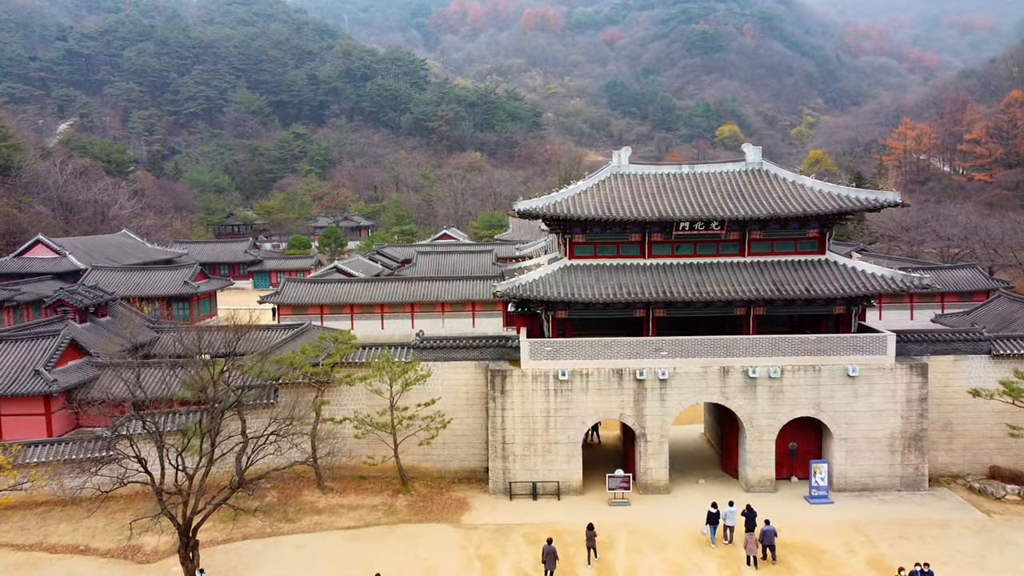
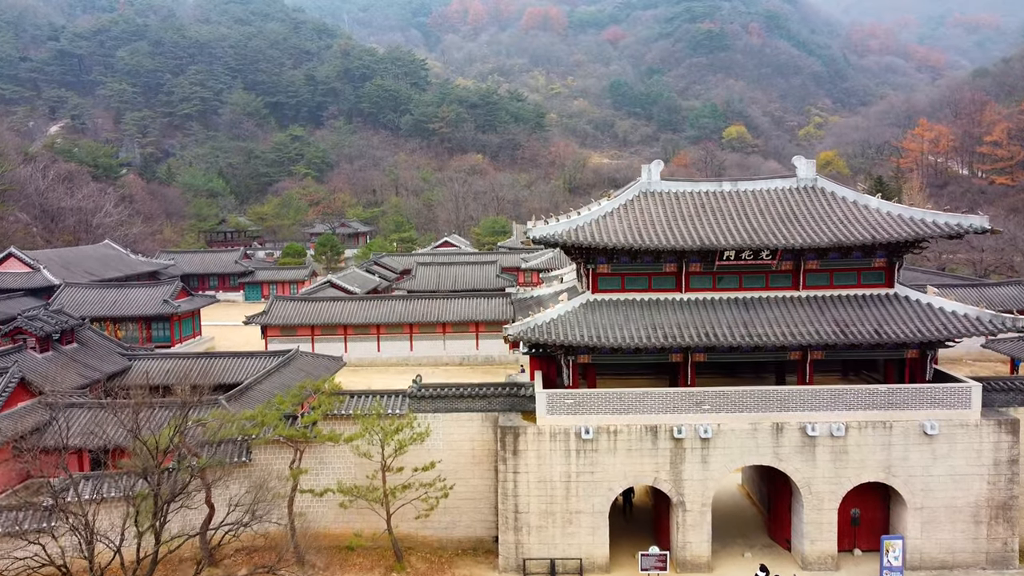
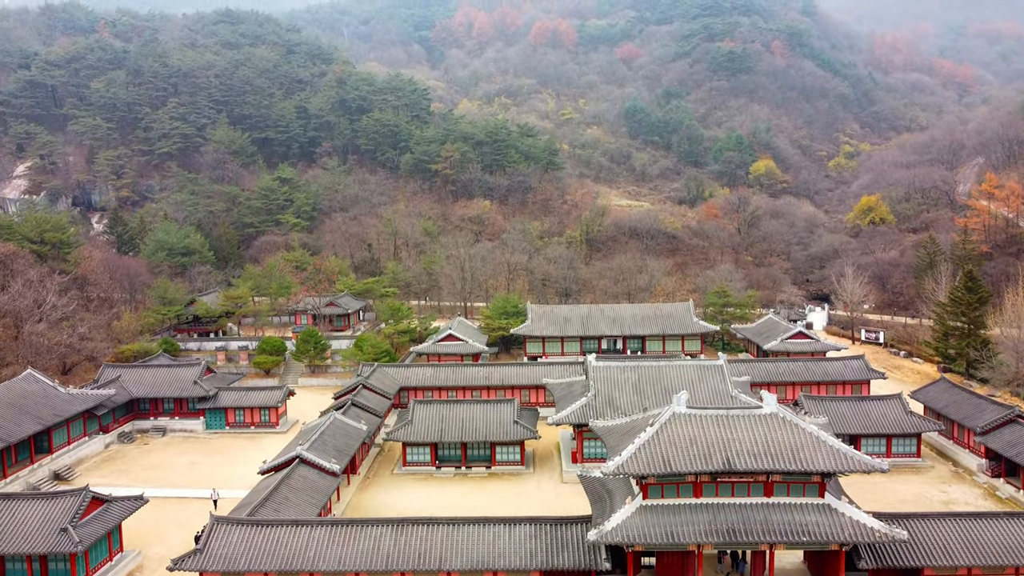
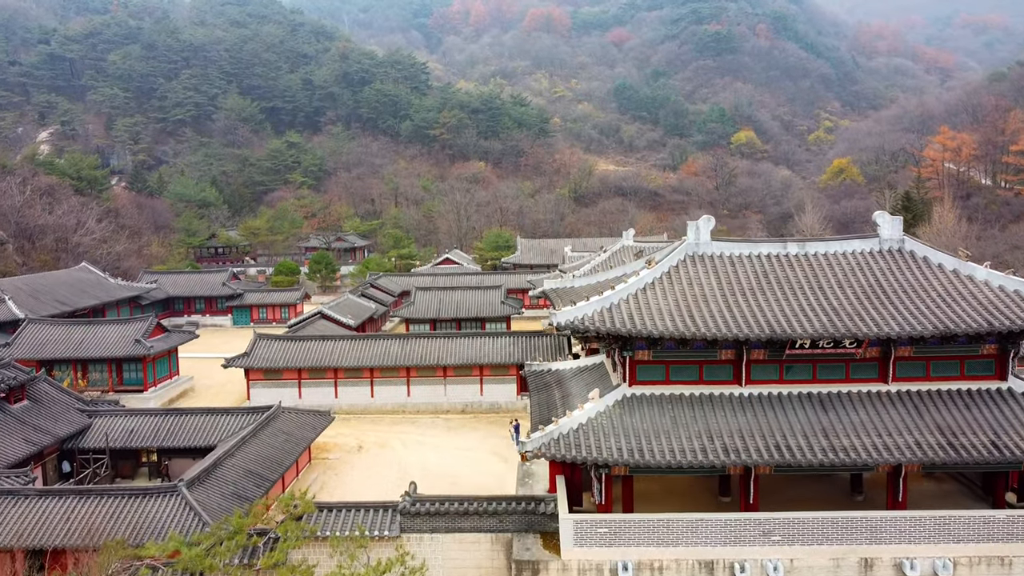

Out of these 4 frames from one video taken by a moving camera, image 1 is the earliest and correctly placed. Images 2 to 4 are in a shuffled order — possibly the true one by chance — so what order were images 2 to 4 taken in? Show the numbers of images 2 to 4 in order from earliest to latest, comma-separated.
2, 4, 3
